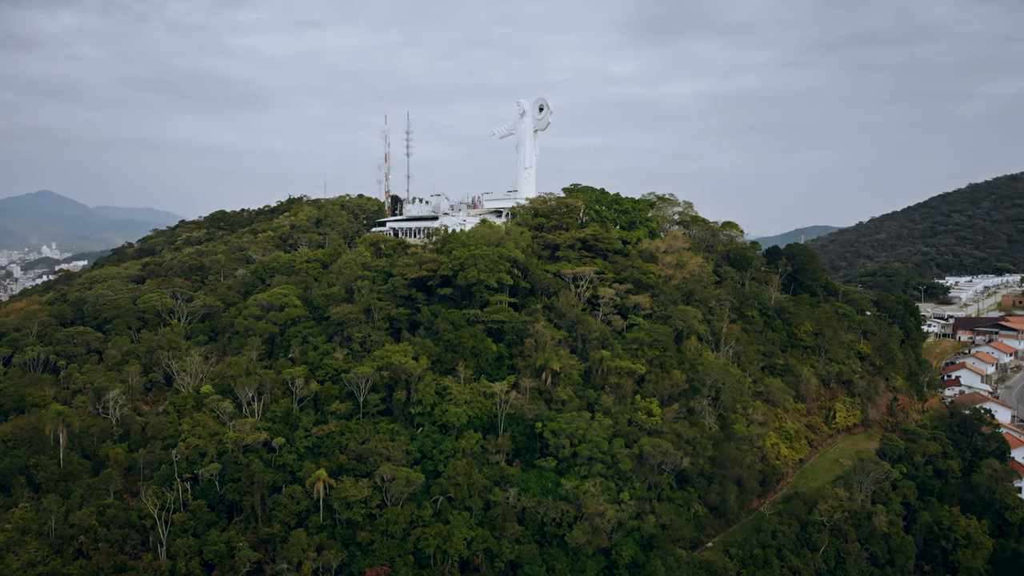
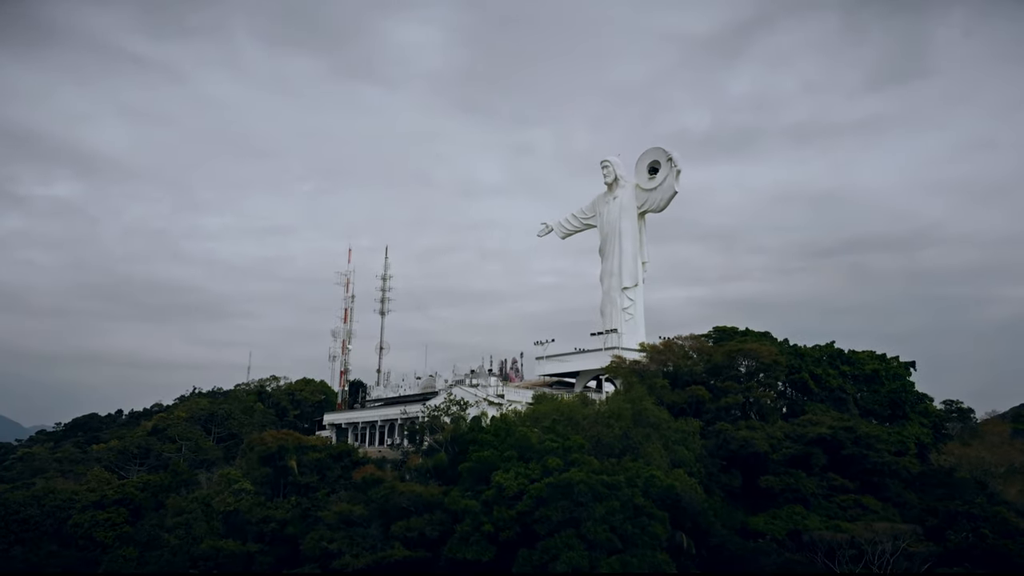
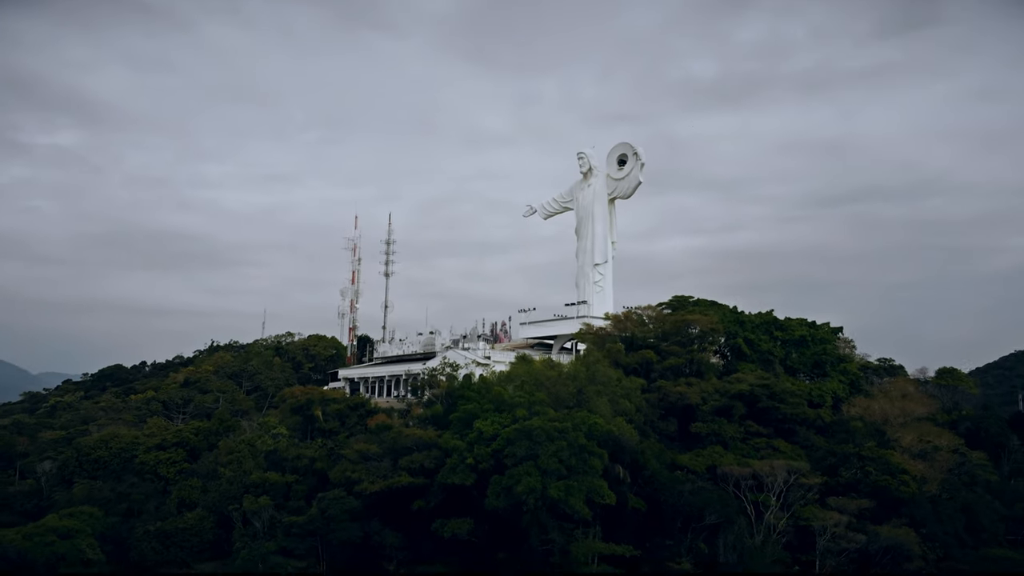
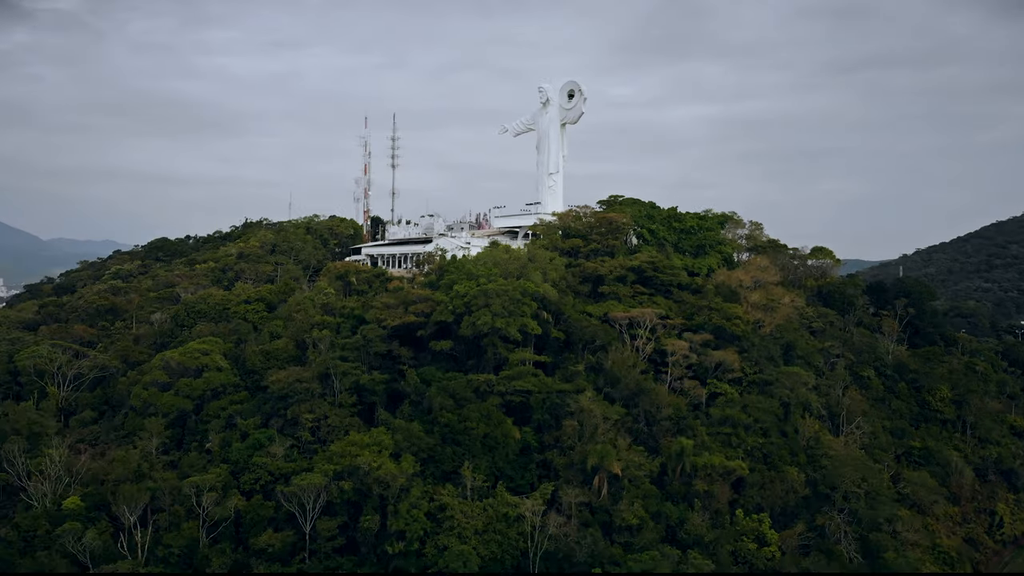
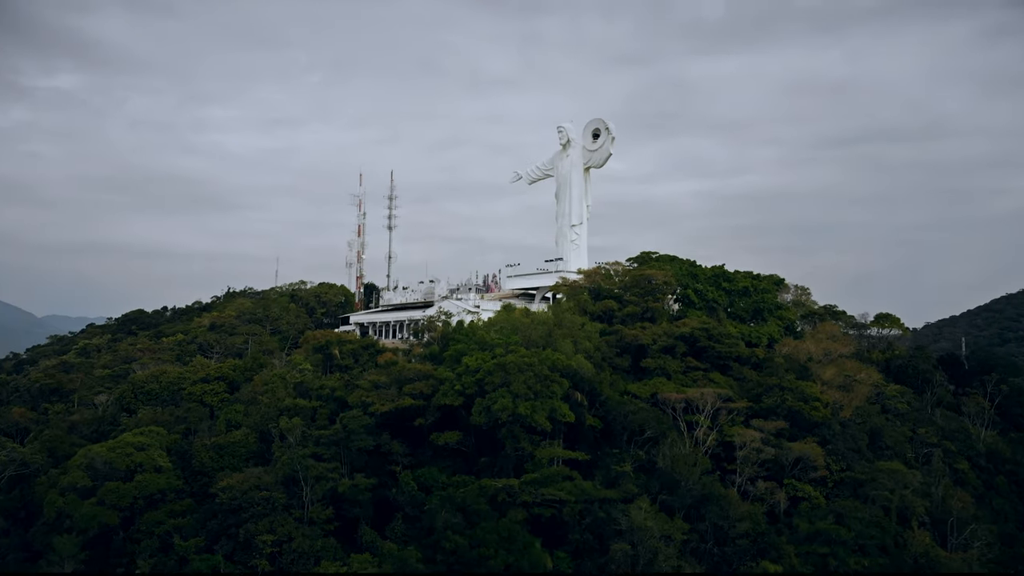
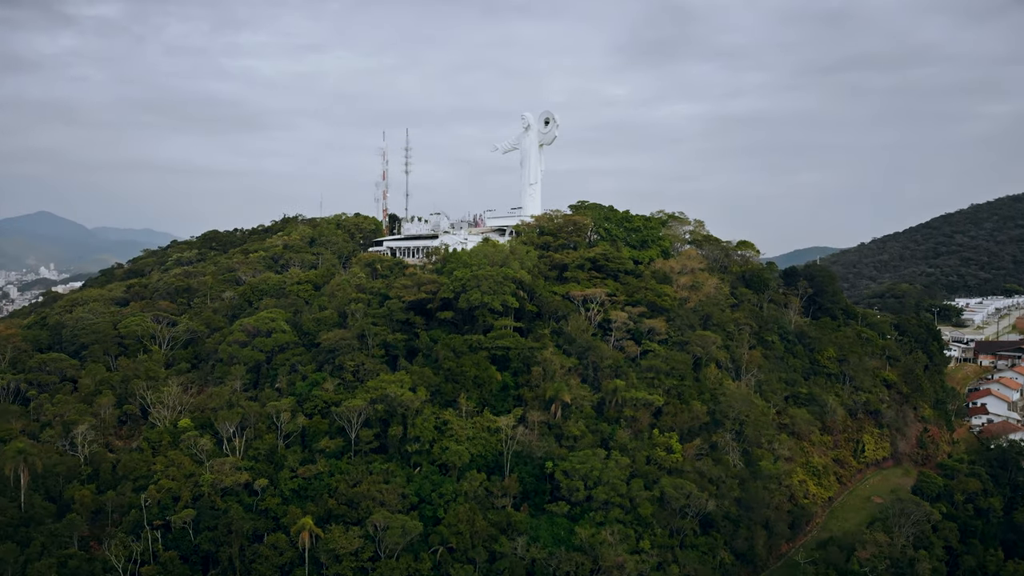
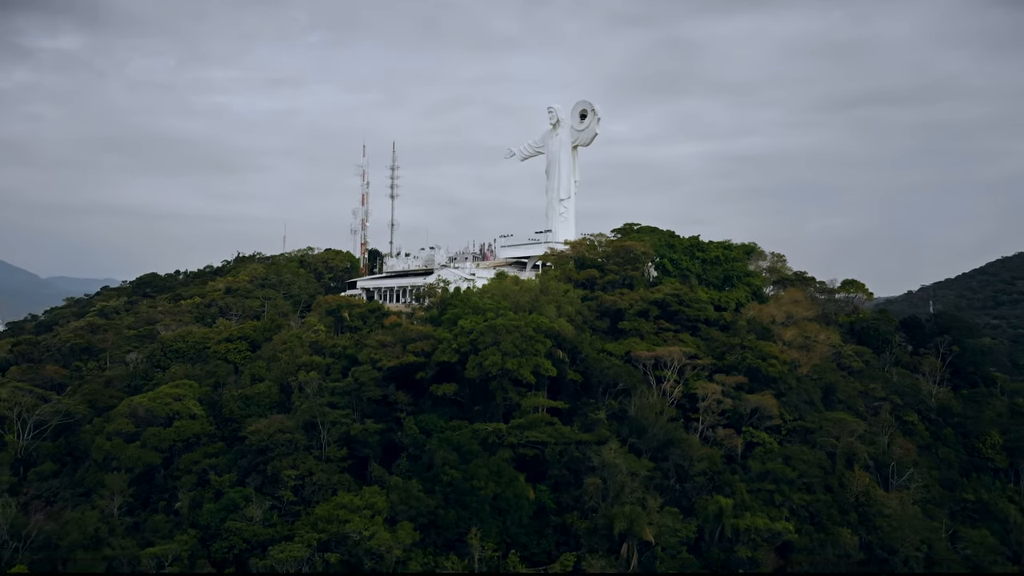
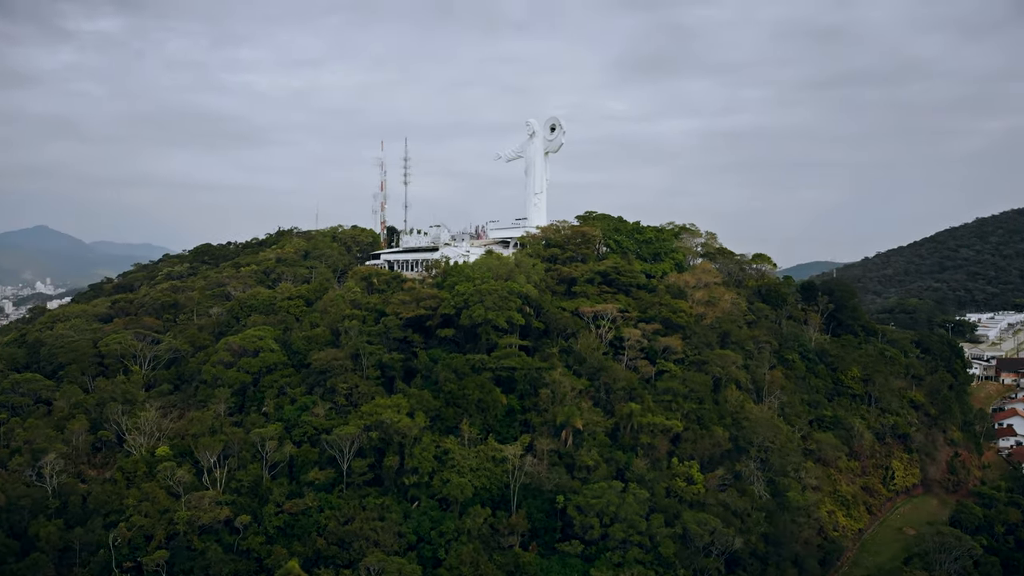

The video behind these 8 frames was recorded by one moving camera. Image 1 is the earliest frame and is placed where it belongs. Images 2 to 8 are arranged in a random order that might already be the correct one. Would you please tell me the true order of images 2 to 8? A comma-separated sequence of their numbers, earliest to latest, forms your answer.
6, 8, 4, 7, 5, 3, 2
